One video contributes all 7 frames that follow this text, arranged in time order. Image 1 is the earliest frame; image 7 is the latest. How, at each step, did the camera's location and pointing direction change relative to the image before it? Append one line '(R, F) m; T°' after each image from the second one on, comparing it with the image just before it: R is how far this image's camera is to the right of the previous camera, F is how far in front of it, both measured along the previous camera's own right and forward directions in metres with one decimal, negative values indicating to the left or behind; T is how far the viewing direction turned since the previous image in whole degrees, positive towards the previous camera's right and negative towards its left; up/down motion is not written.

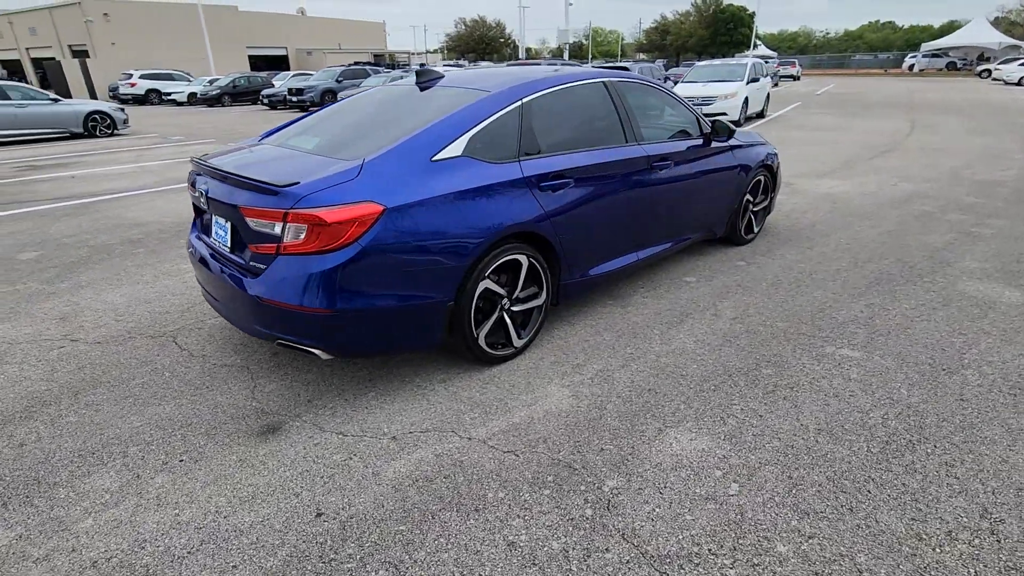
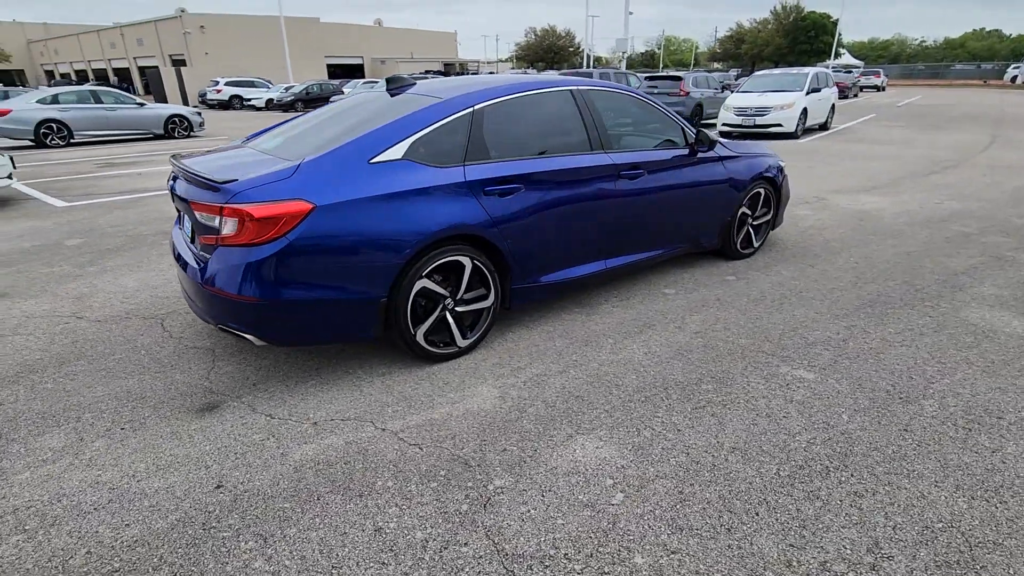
(+0.7, 0.0) m; -6°
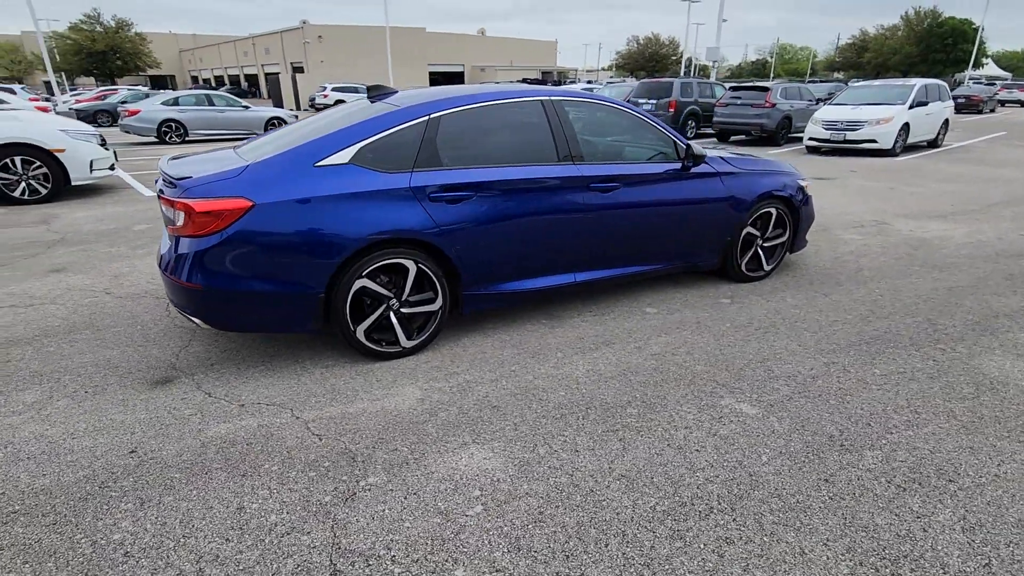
(+0.9, +0.1) m; -9°
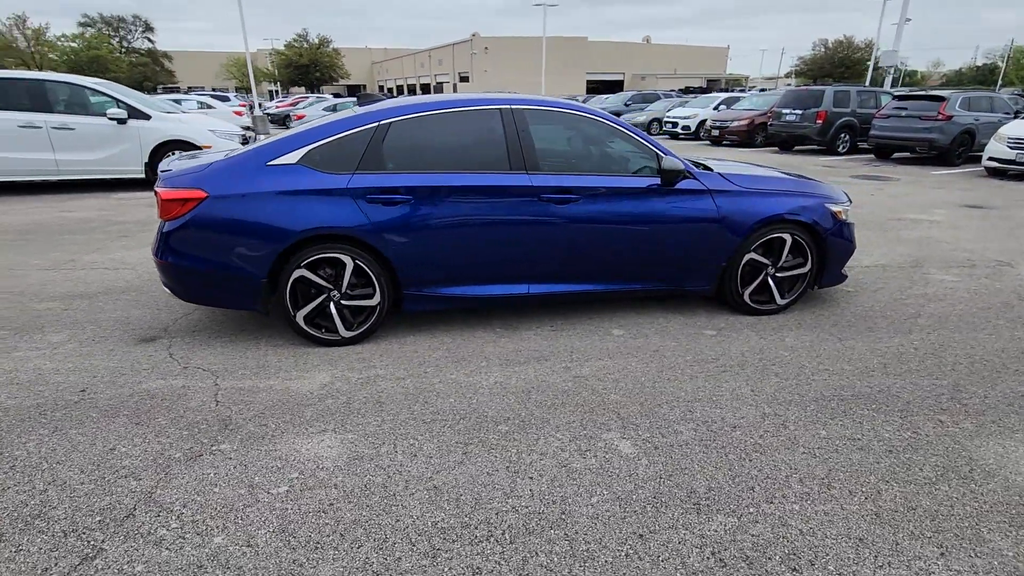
(+1.4, +0.2) m; -15°
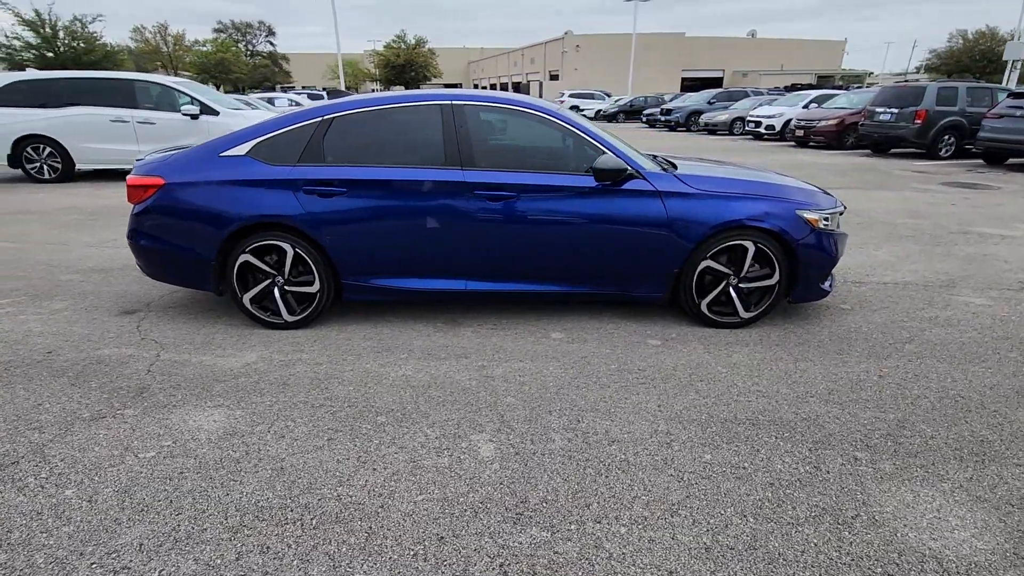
(+1.1, +0.1) m; -9°
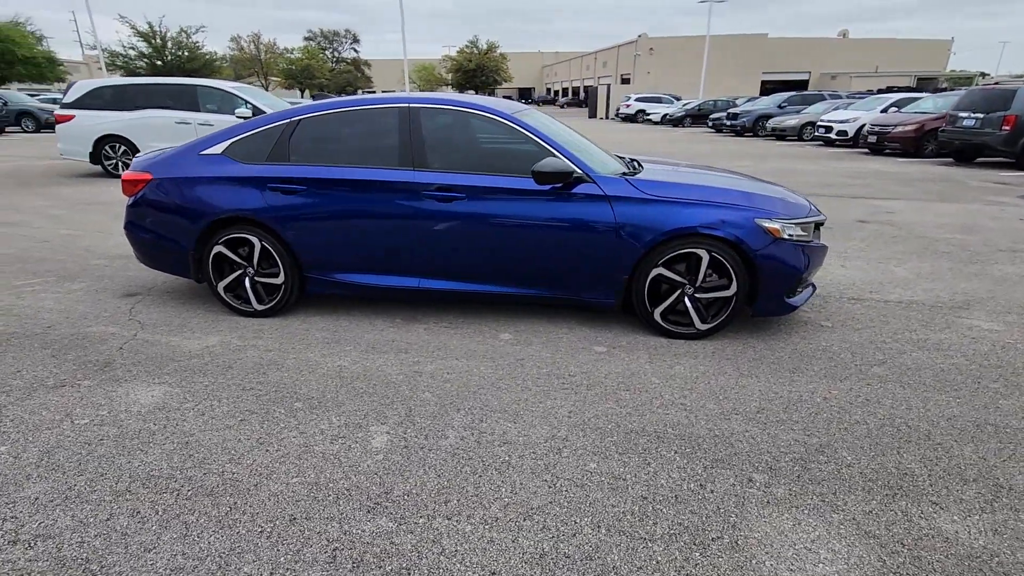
(+0.9, 0.0) m; -7°
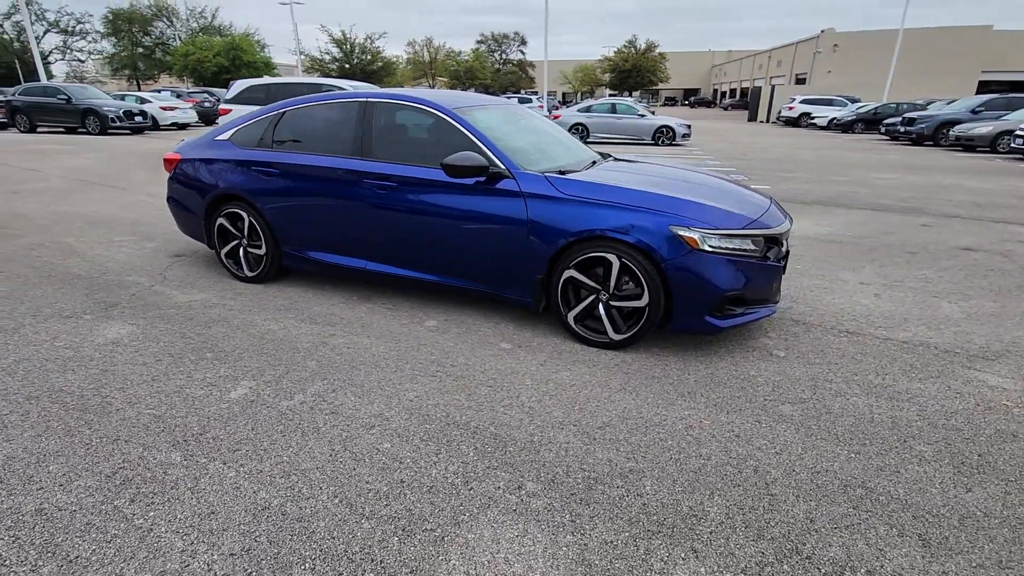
(+1.6, +0.1) m; -15°
